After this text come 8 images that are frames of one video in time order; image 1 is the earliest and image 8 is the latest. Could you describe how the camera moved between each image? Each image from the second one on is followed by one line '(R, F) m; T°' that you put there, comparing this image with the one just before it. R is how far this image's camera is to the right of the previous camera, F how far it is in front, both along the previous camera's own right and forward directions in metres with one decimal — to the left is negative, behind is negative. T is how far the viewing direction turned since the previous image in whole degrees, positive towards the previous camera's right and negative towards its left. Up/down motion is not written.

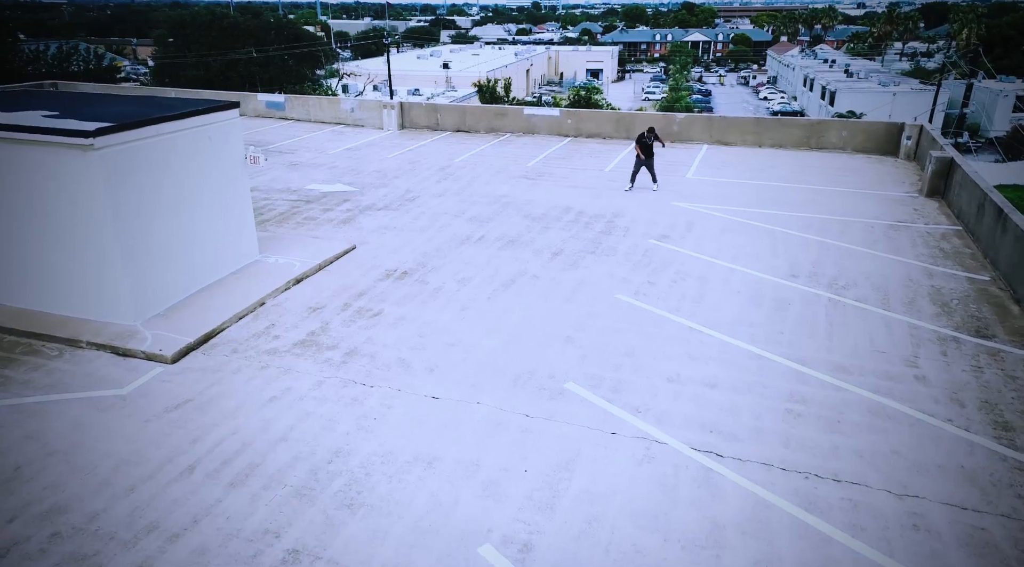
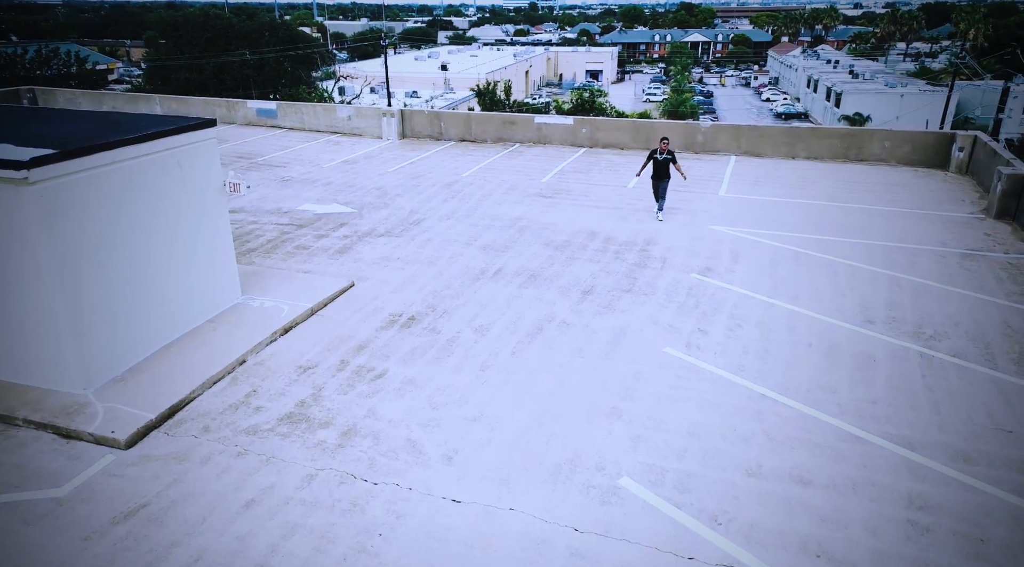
(-0.4, +1.6) m; 0°
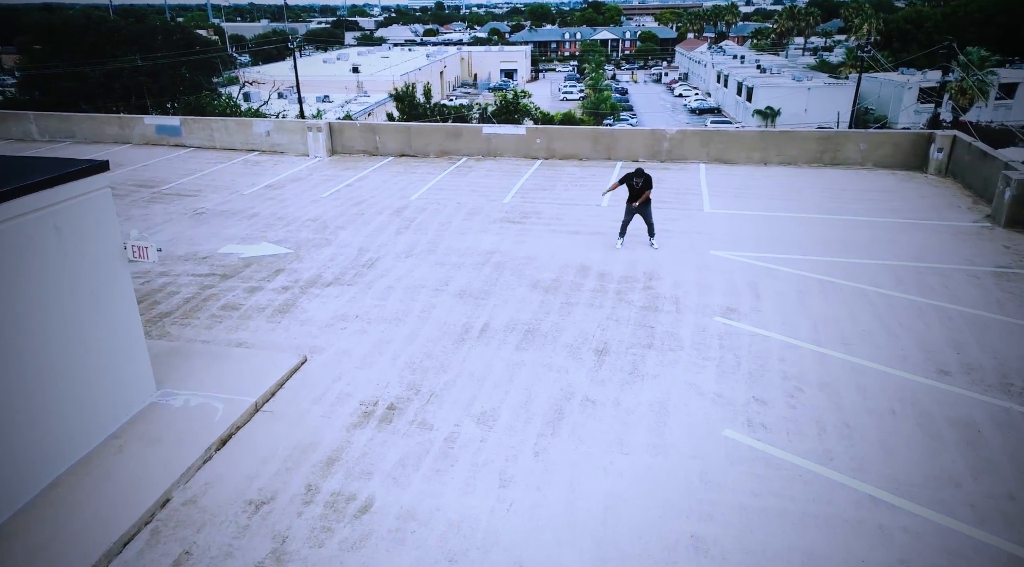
(-0.9, +2.1) m; +7°
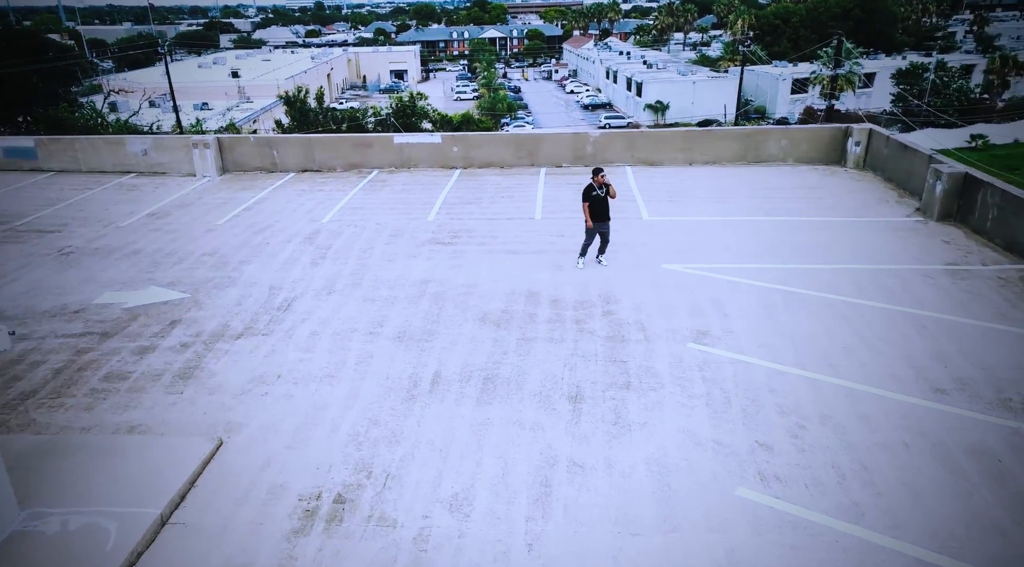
(-0.5, +1.2) m; +8°
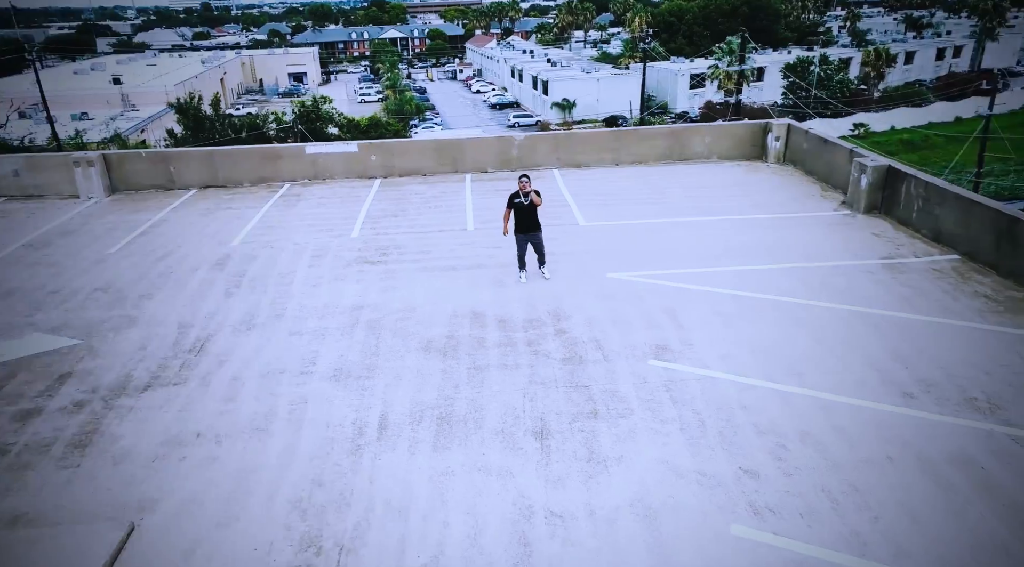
(-0.4, +0.7) m; +7°
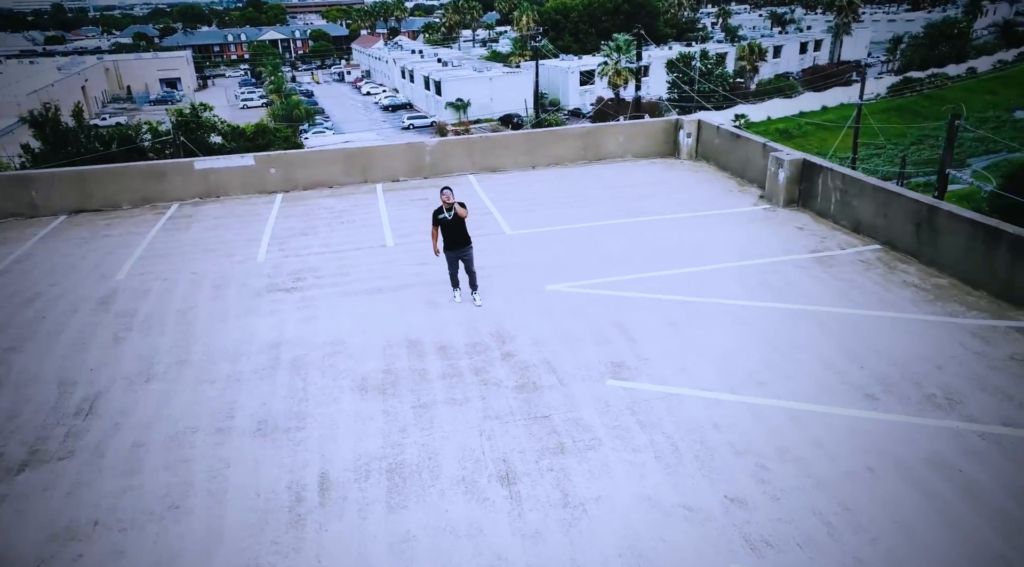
(-0.4, +0.7) m; +8°
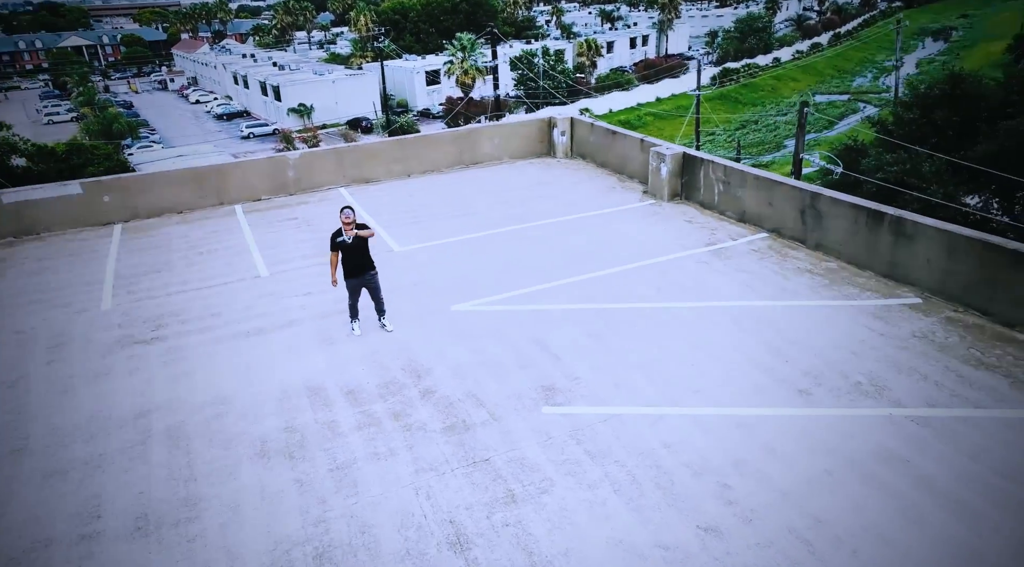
(-0.5, +0.8) m; +11°
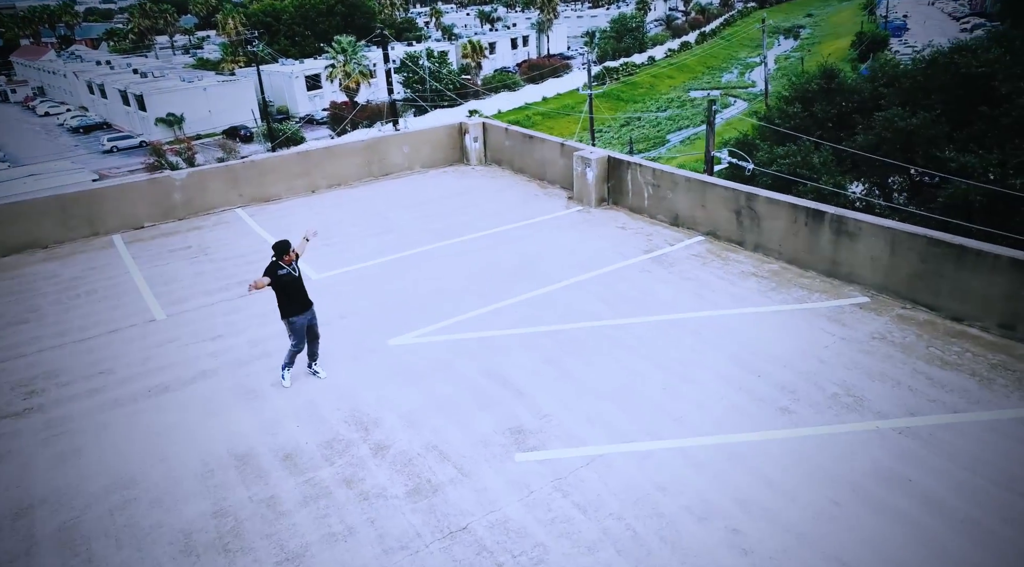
(-0.5, +0.8) m; +9°
